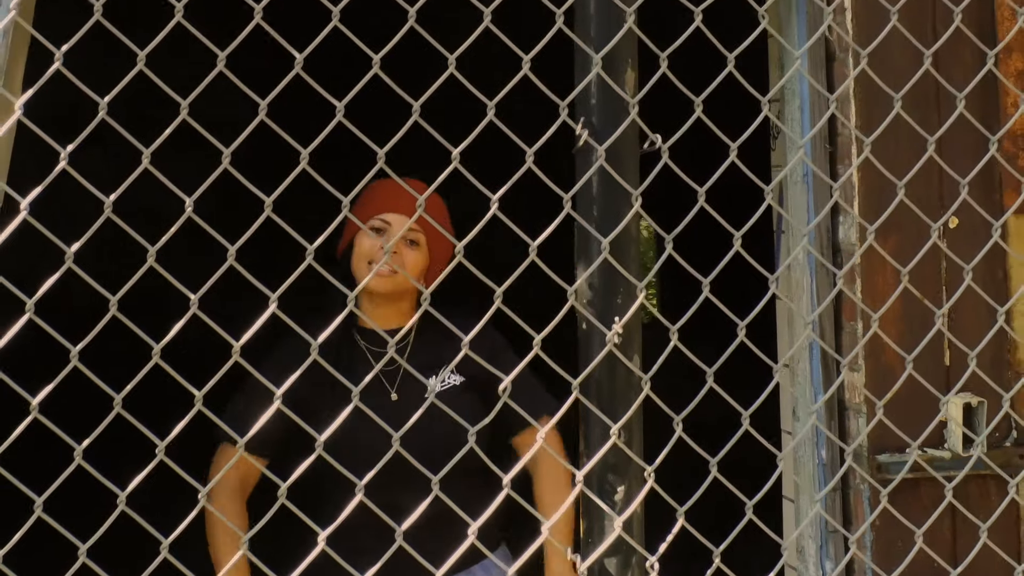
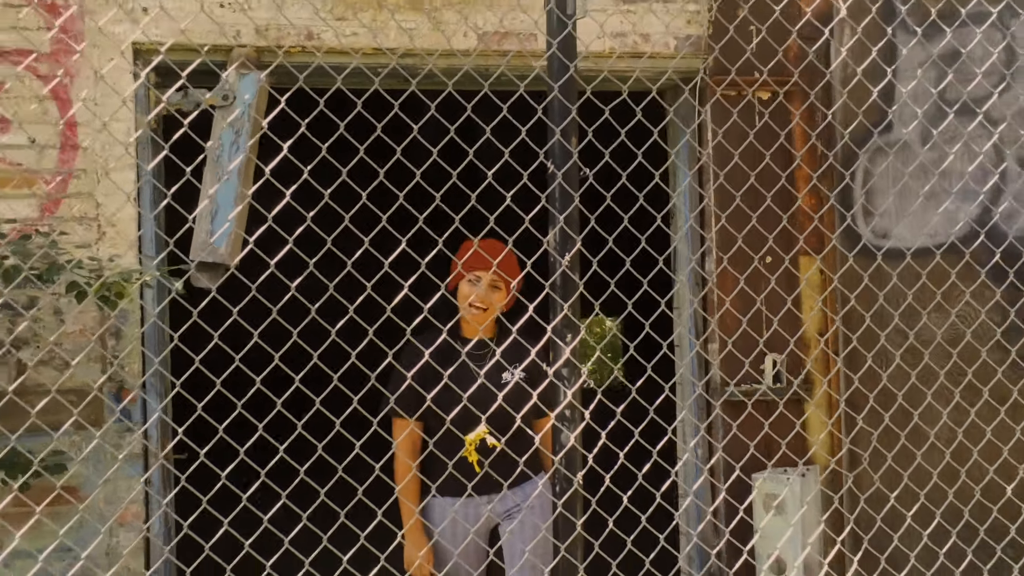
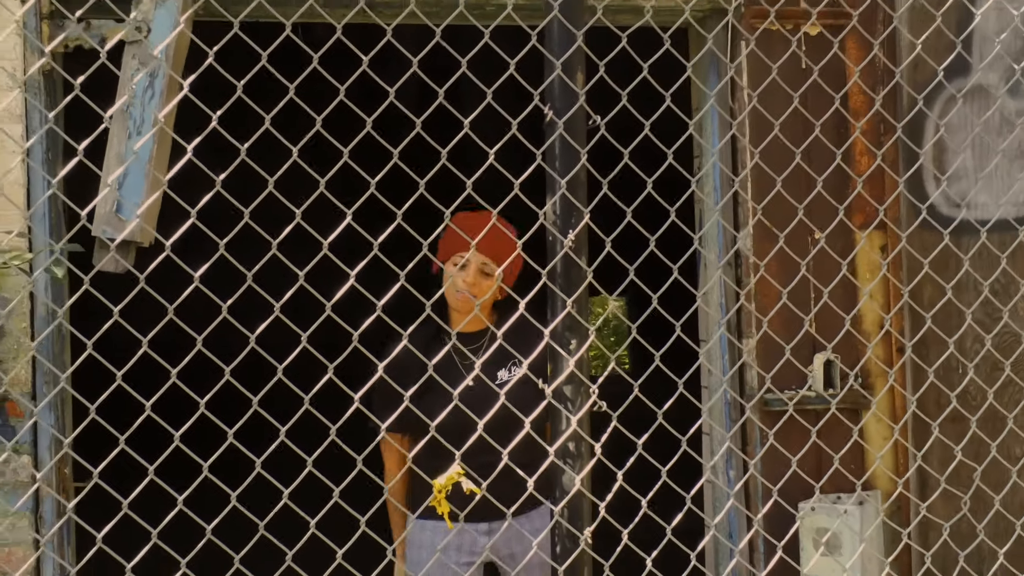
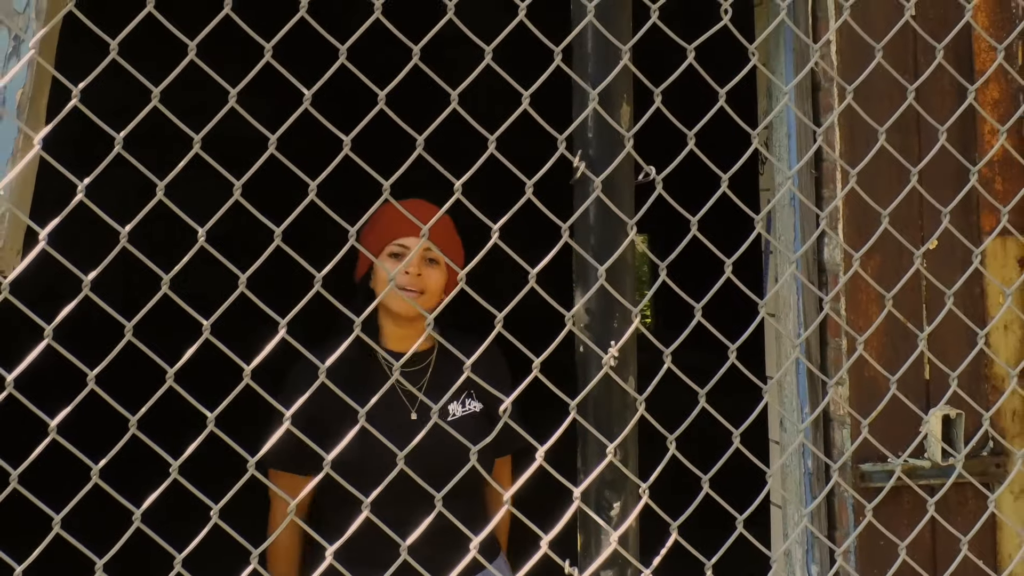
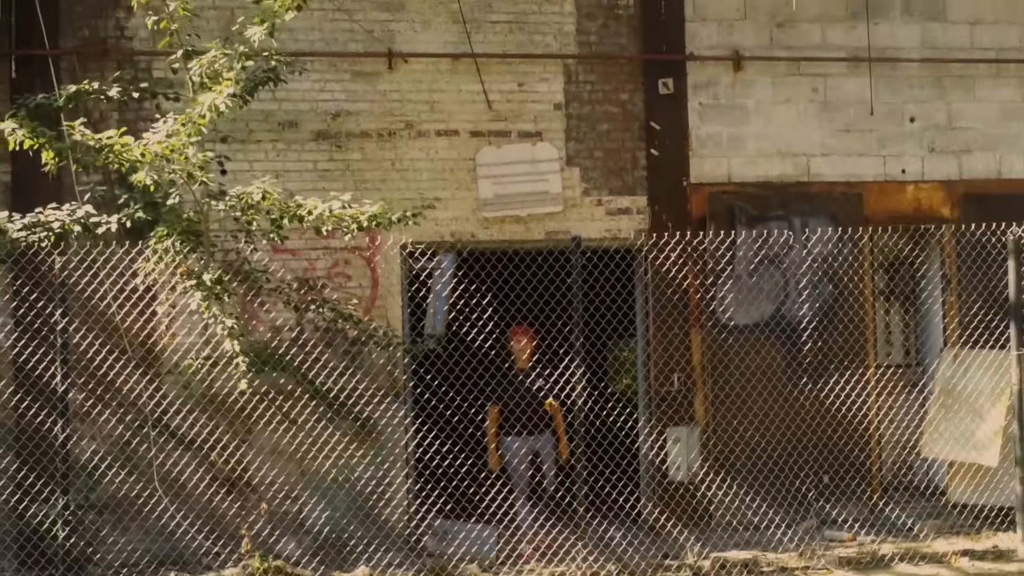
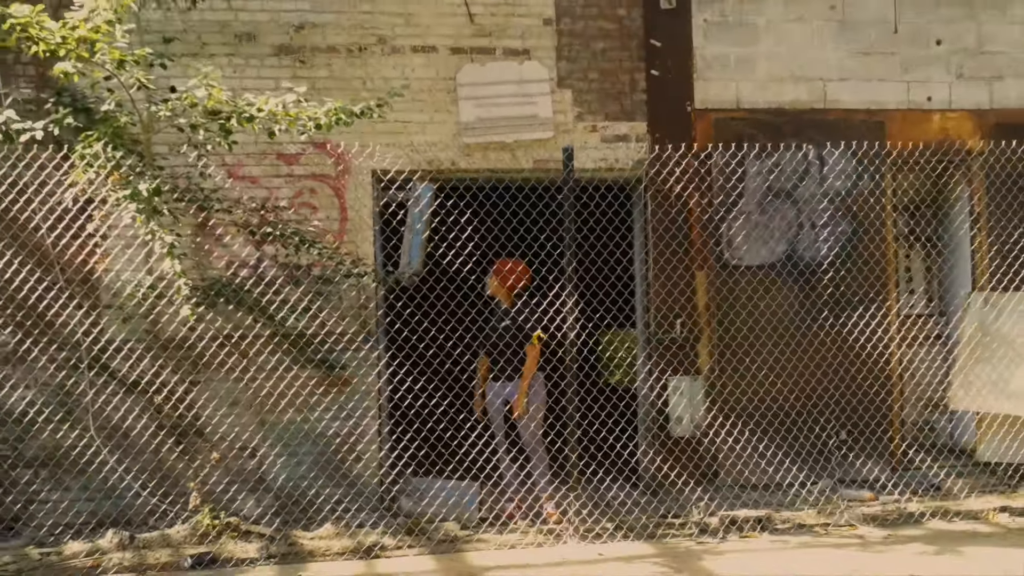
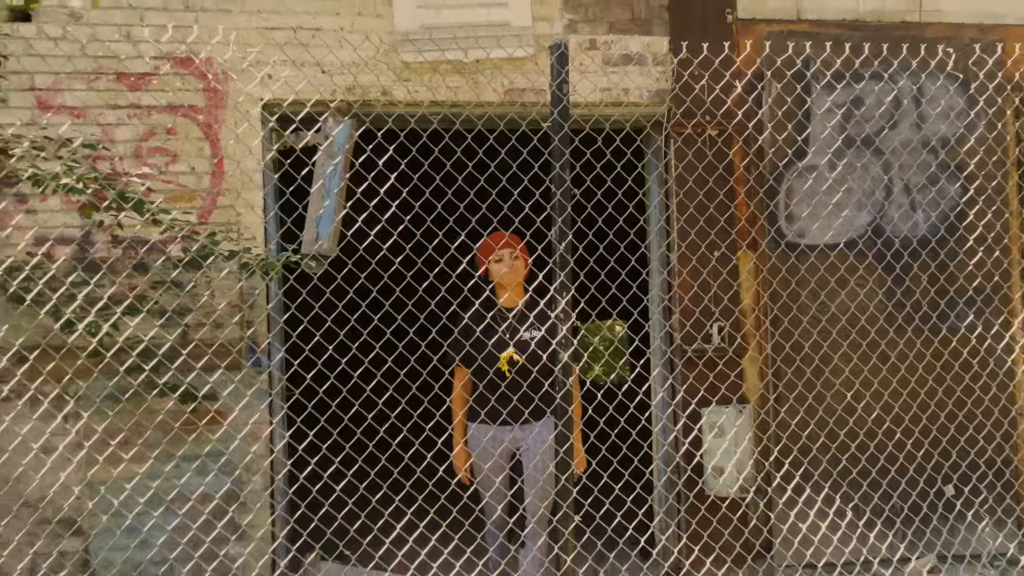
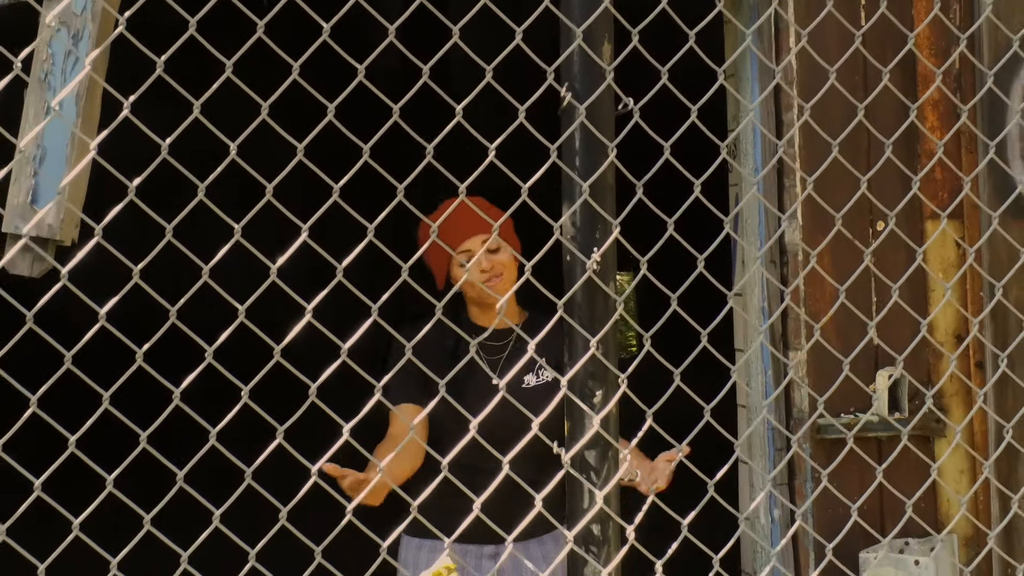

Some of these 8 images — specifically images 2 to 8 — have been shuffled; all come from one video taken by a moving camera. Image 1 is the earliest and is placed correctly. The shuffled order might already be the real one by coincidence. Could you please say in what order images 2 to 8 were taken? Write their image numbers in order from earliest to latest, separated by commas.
4, 8, 3, 2, 7, 6, 5
